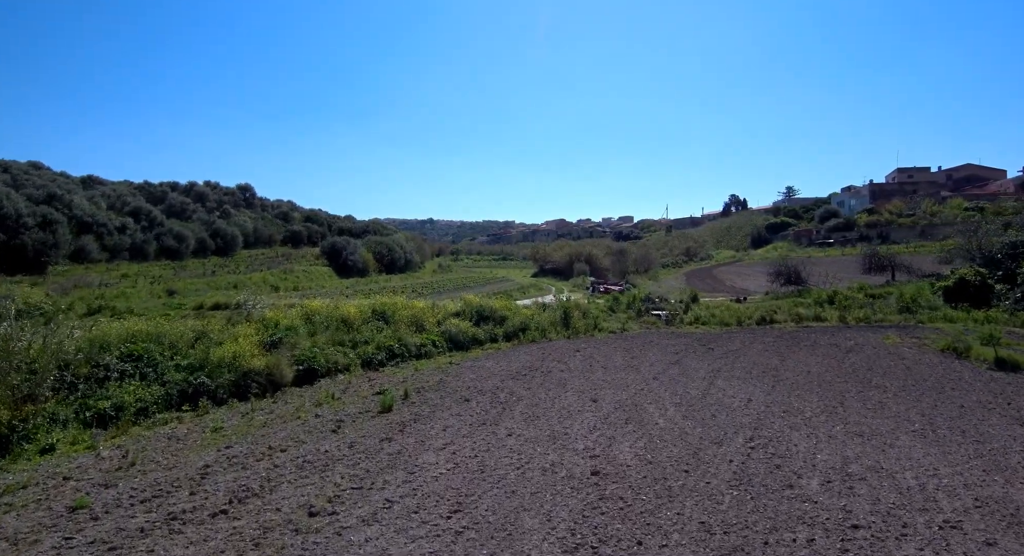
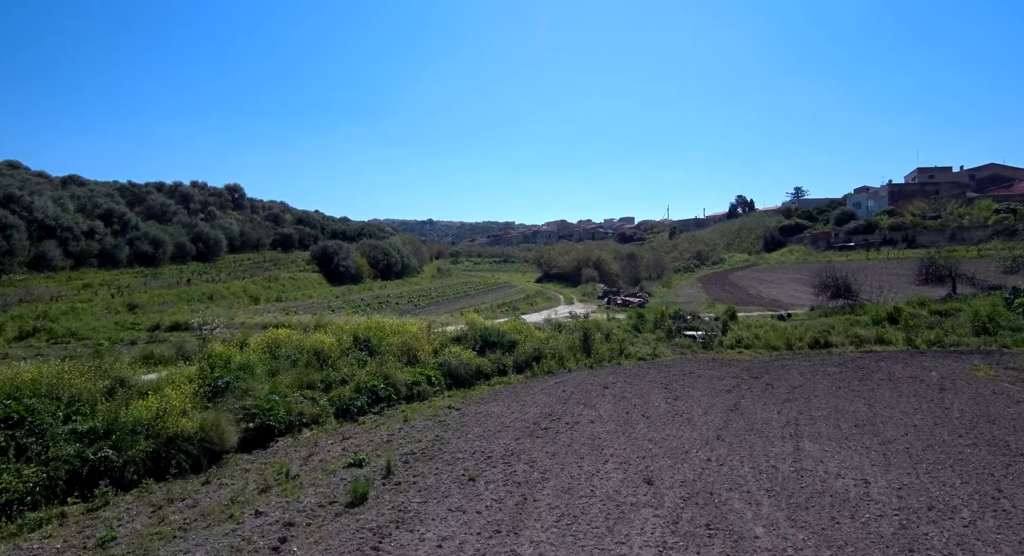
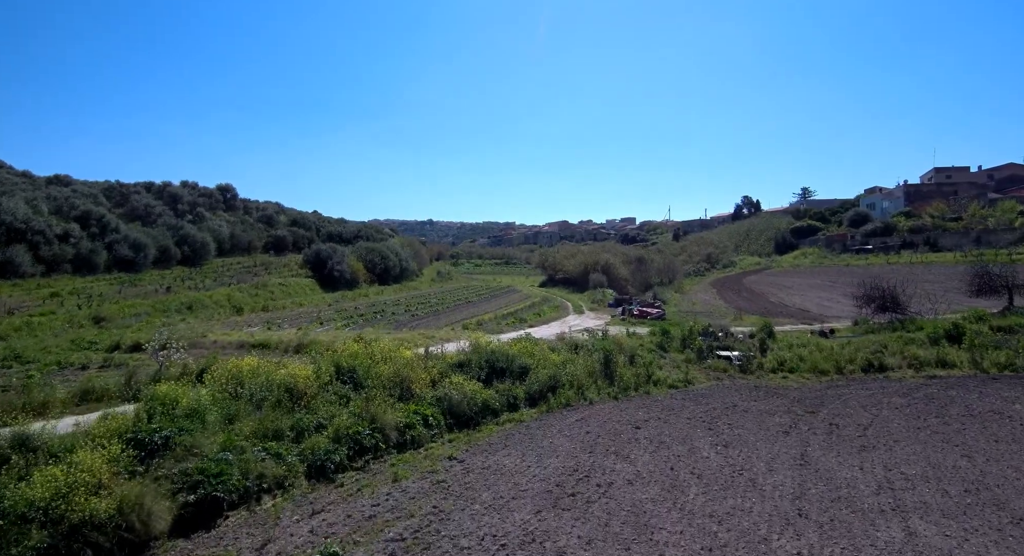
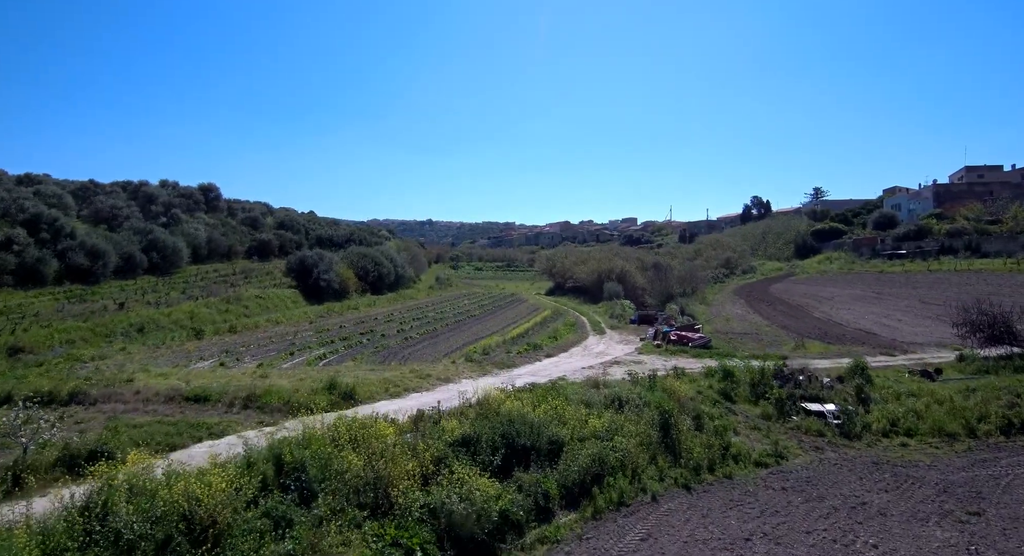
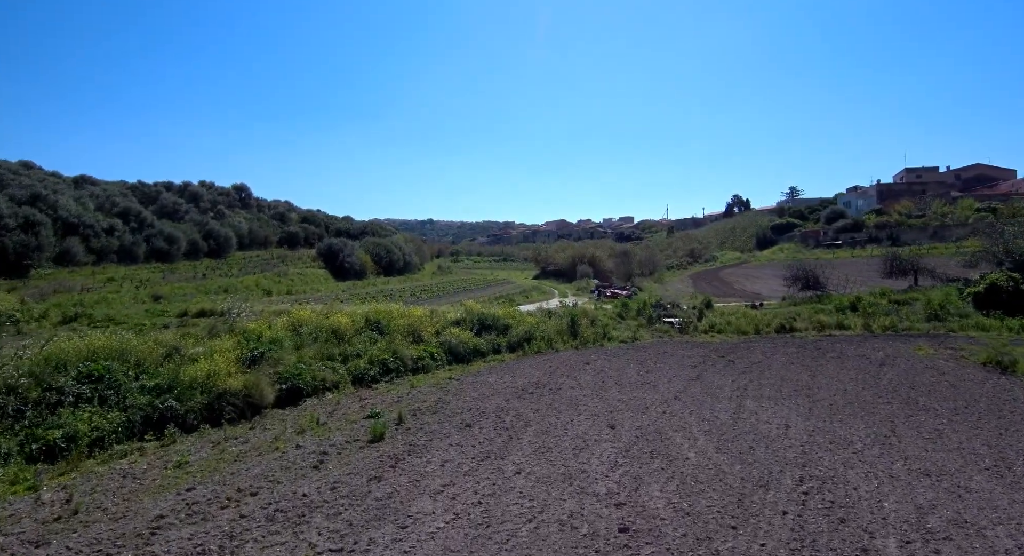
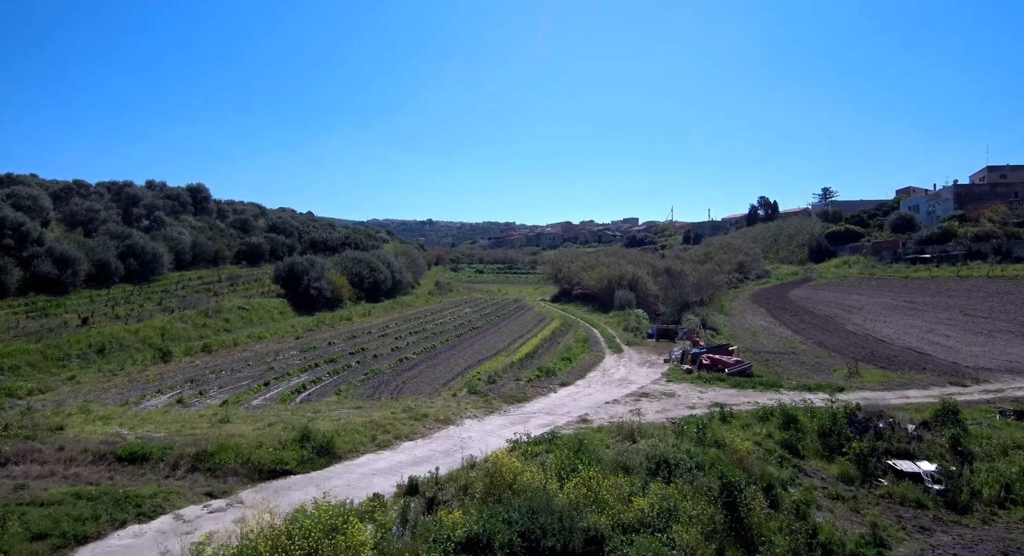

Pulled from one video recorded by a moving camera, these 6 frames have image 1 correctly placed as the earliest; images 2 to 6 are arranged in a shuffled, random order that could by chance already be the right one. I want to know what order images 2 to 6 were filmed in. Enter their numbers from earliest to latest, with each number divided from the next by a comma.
5, 2, 3, 4, 6
